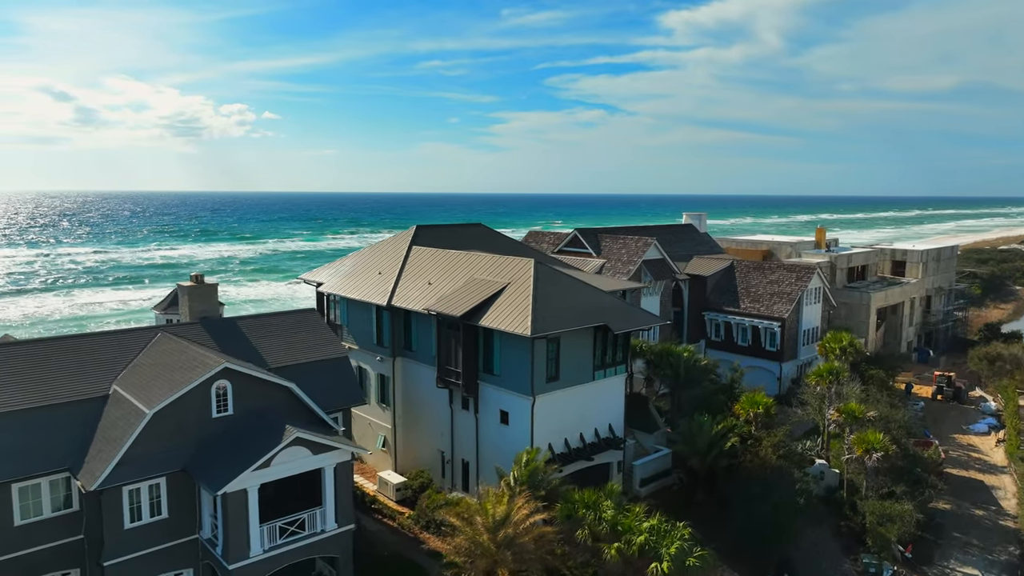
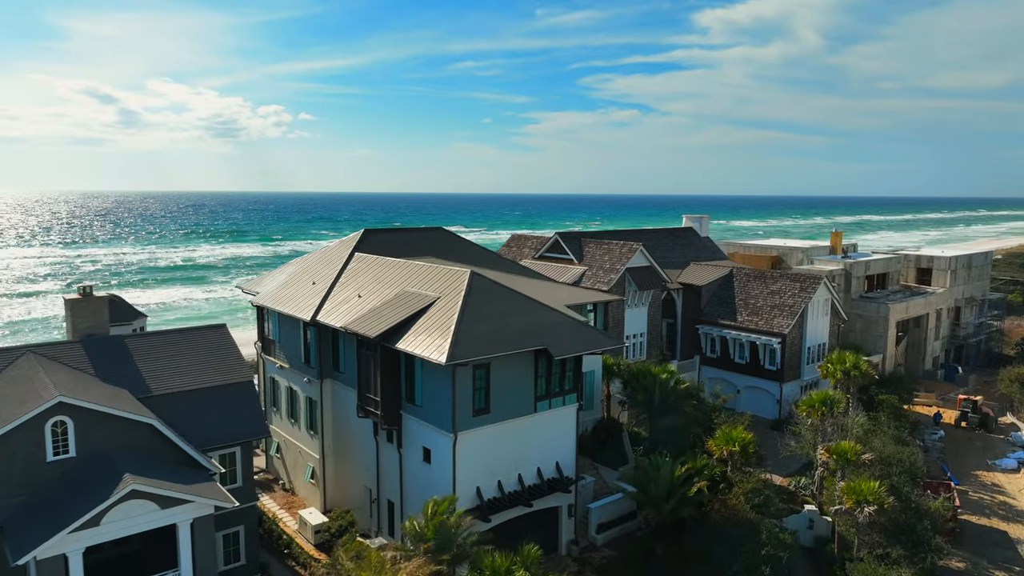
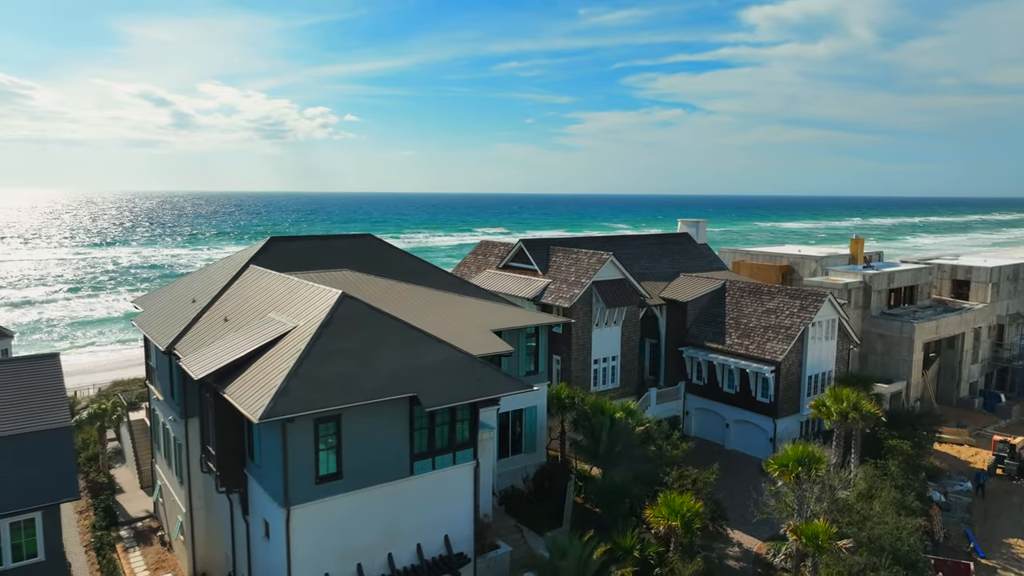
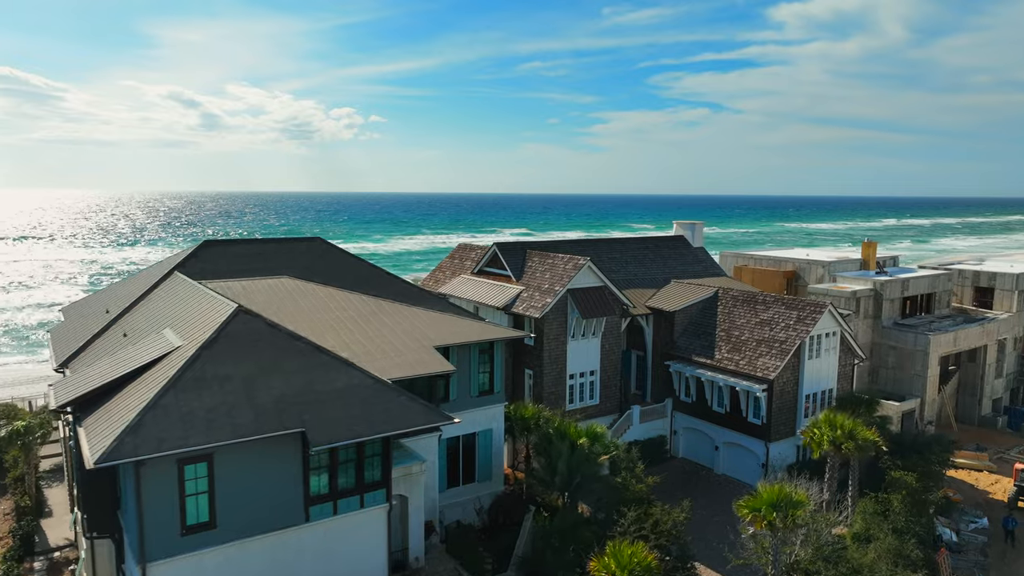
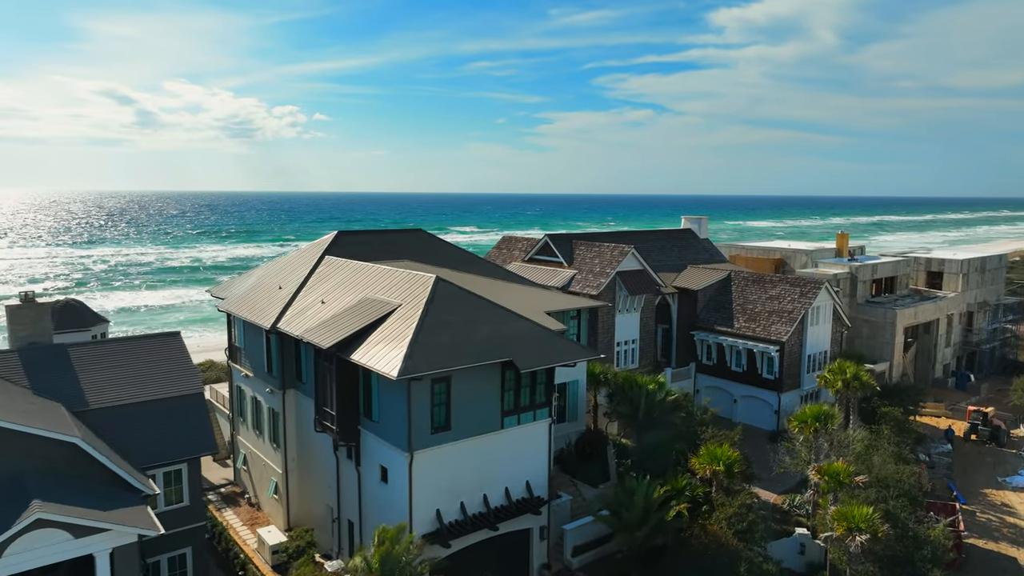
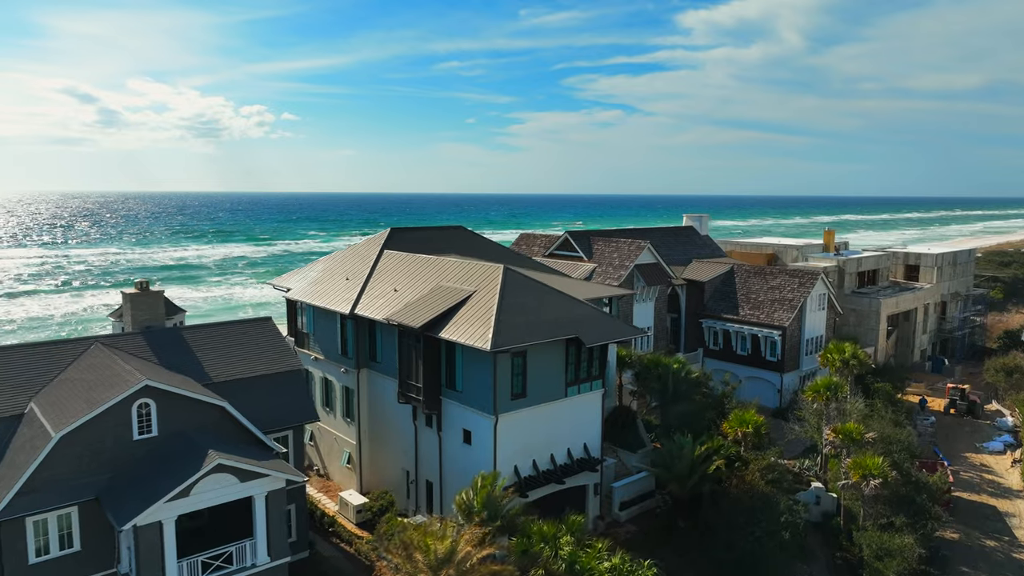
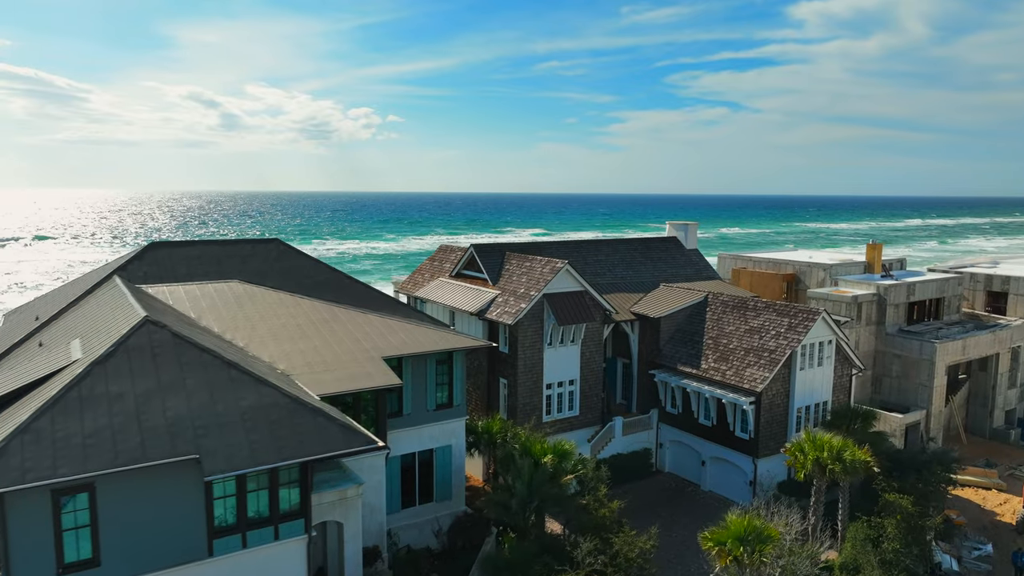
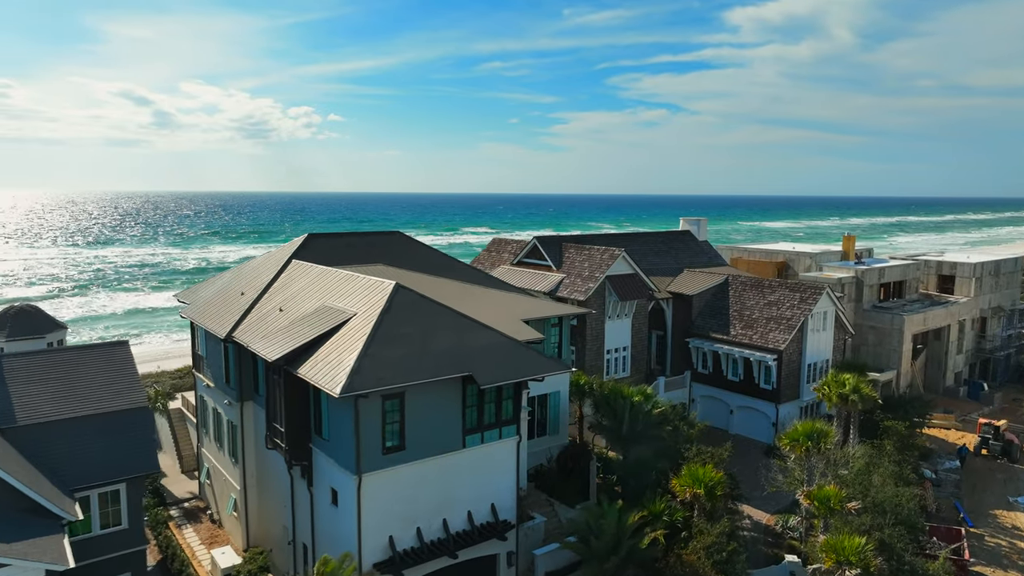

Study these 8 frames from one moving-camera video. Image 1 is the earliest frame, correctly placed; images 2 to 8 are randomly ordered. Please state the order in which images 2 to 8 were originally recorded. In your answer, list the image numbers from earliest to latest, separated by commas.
6, 2, 5, 8, 3, 4, 7
